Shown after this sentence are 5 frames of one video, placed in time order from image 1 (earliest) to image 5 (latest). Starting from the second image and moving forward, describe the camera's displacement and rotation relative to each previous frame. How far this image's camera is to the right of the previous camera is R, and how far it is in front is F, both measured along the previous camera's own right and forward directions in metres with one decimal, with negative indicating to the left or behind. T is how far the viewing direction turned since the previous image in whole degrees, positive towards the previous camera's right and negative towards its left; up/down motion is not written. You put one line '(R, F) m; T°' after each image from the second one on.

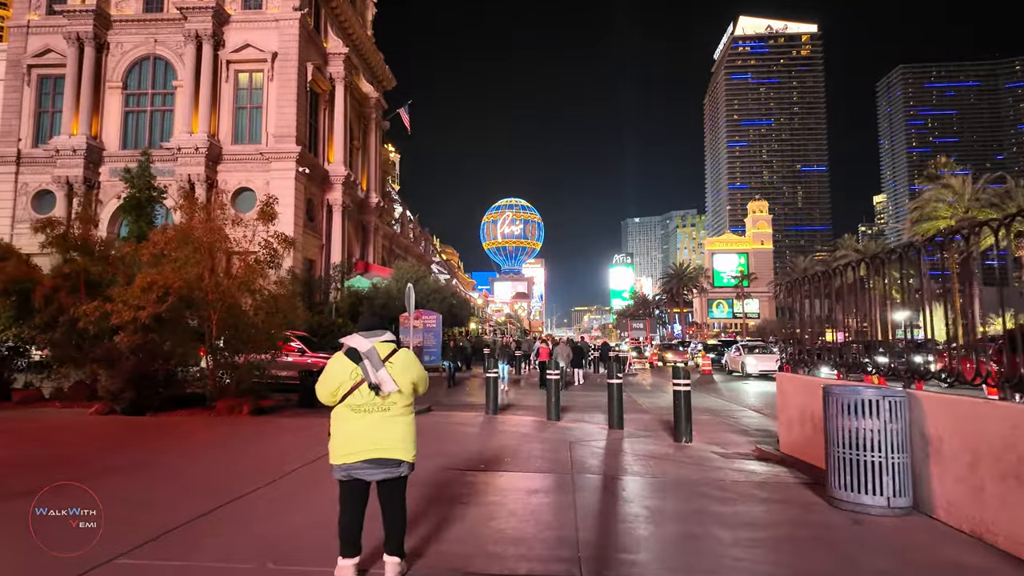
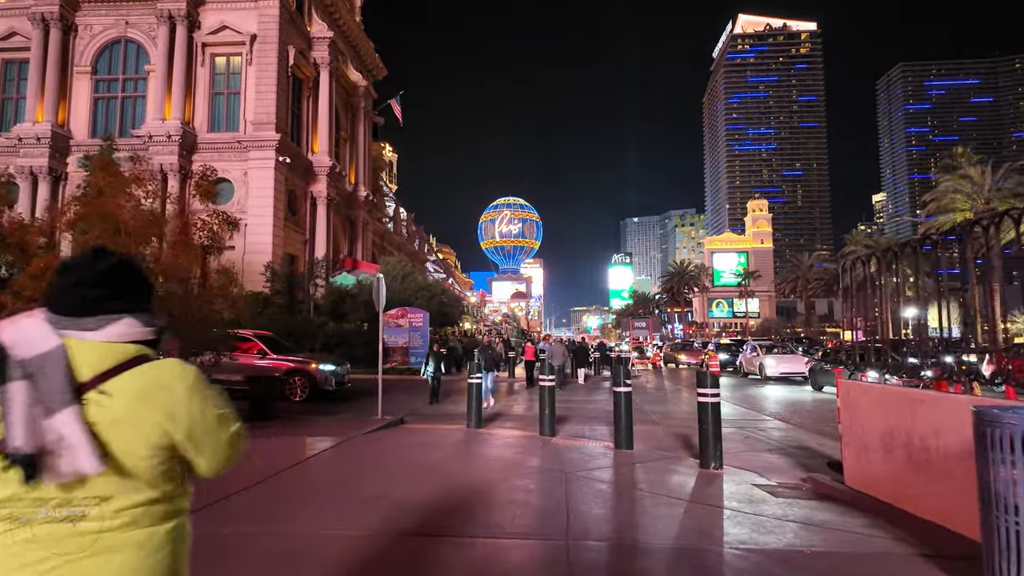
(+0.2, +2.2) m; 0°
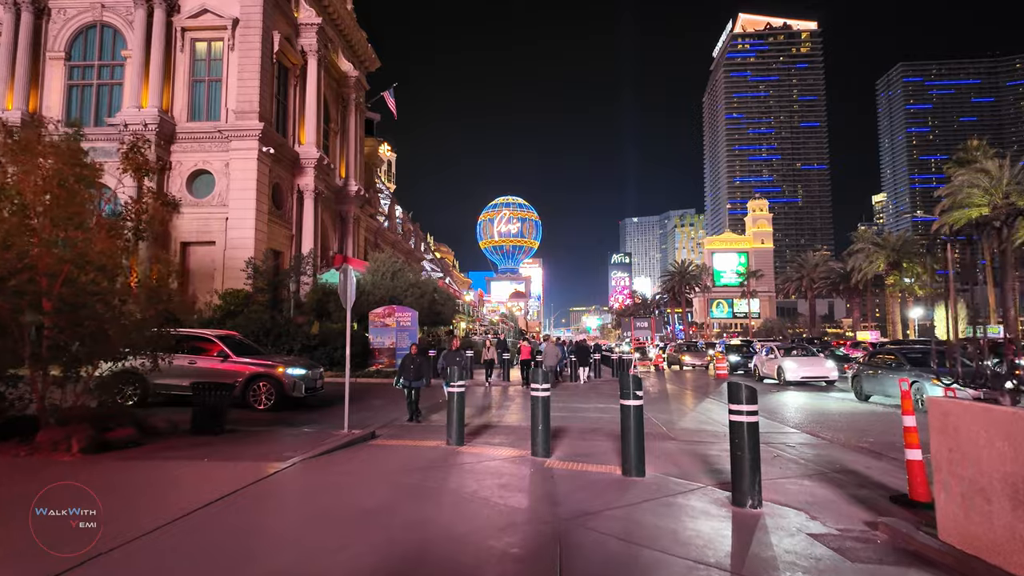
(+0.2, +1.7) m; 0°
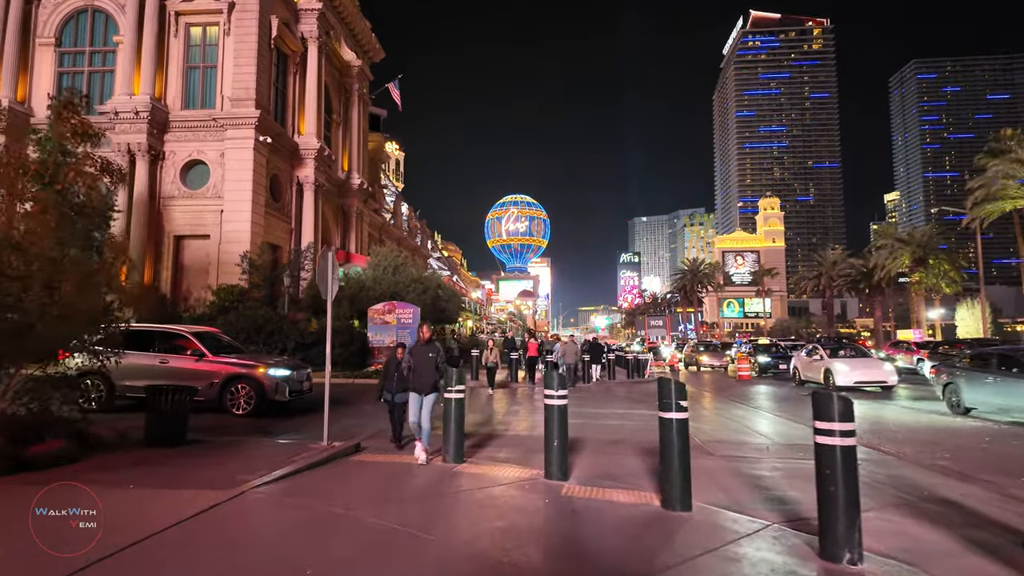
(0.0, +1.6) m; -1°
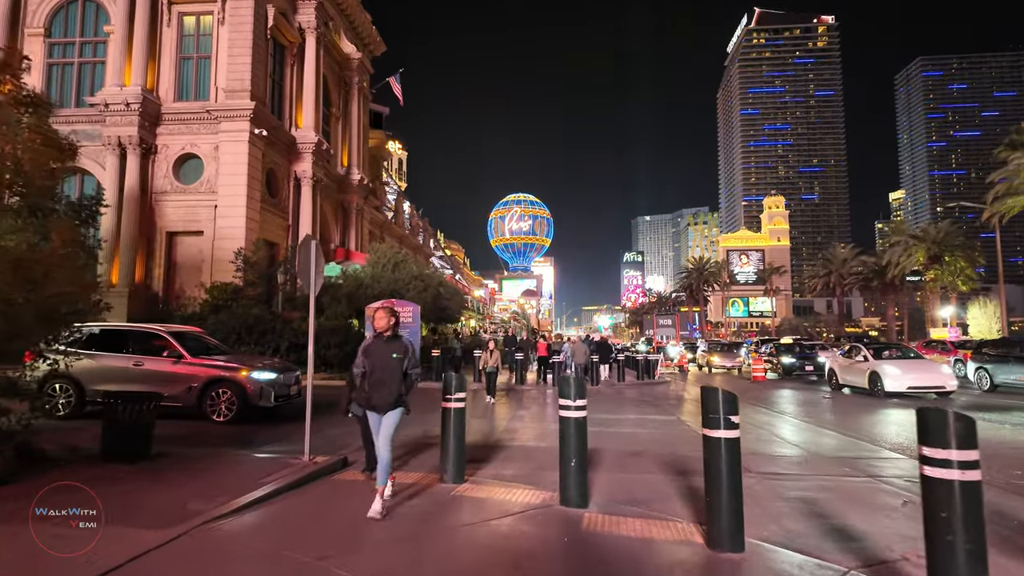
(-0.1, +1.1) m; 0°
